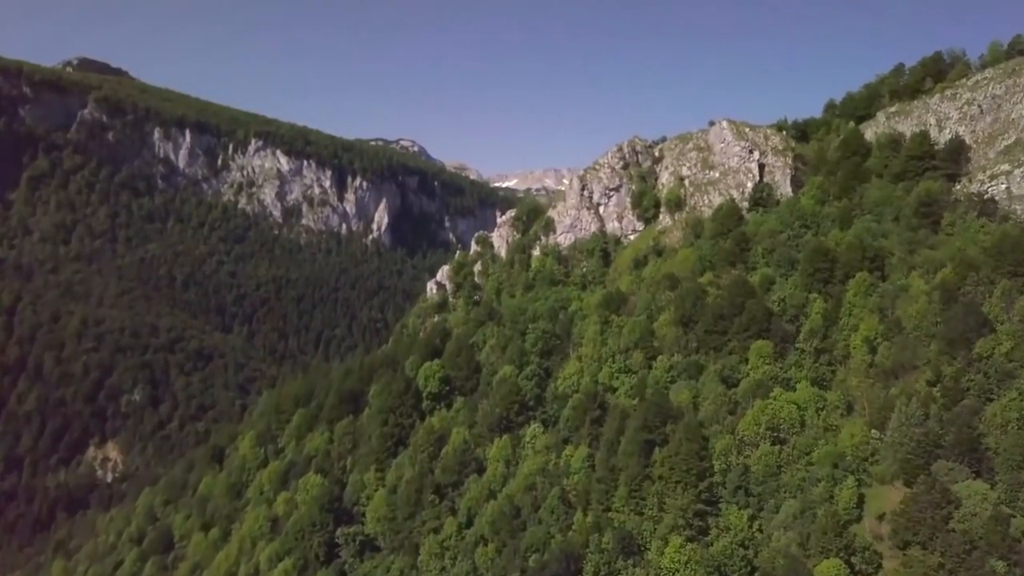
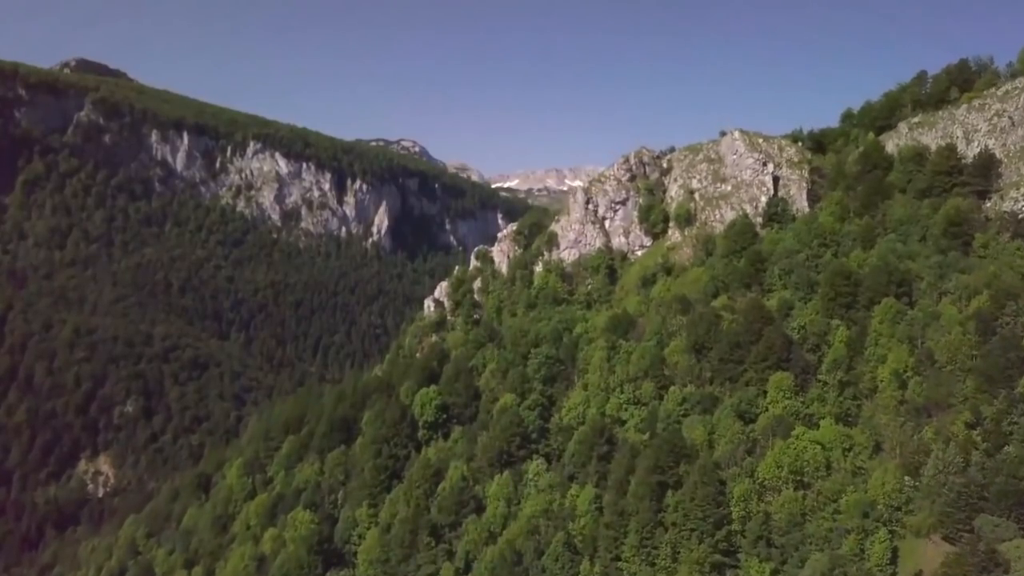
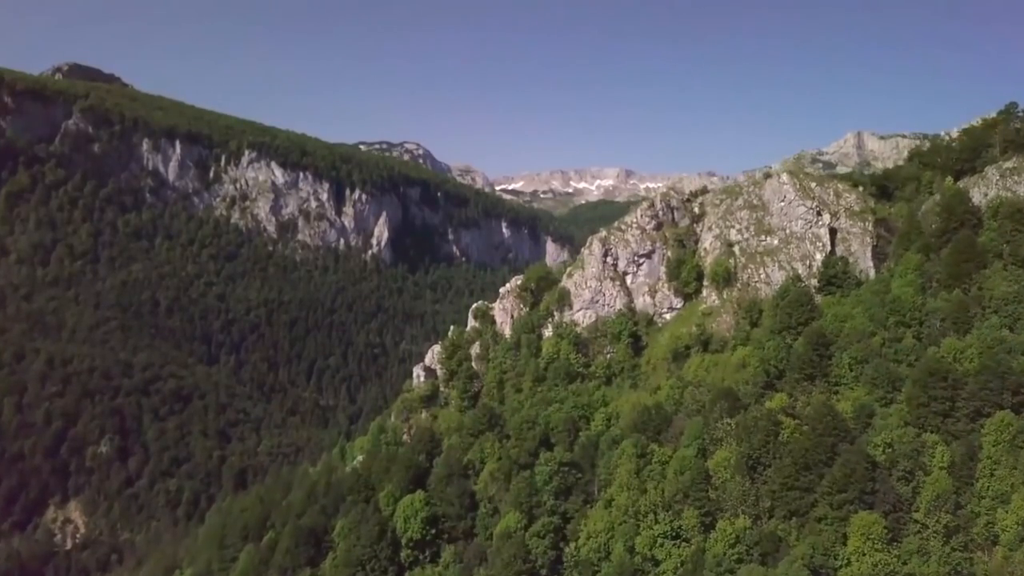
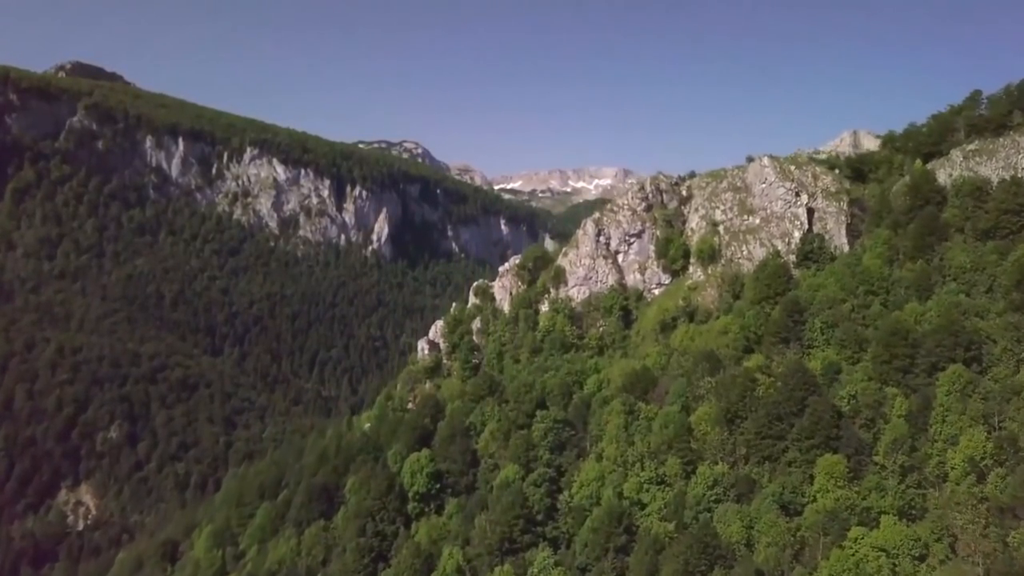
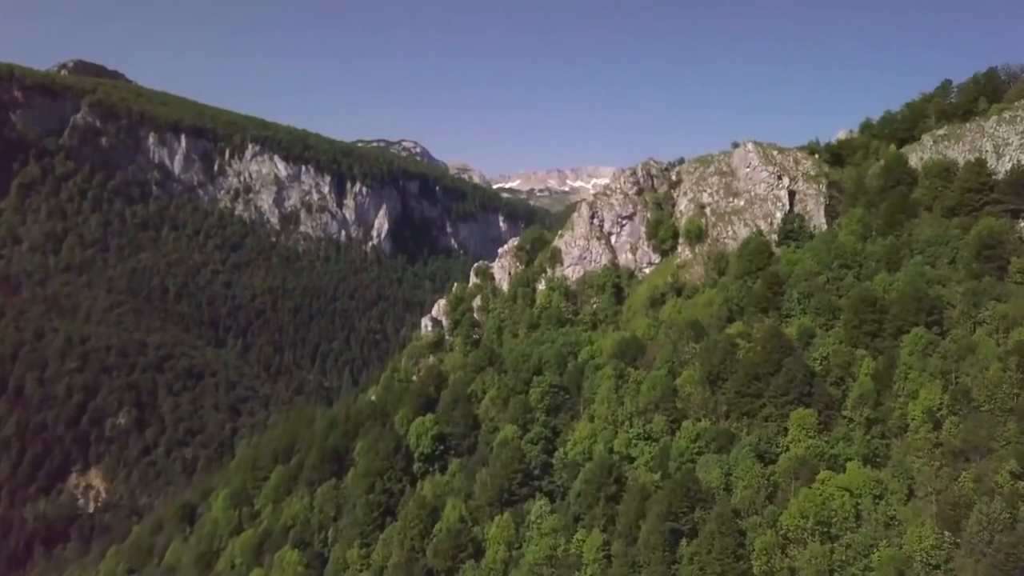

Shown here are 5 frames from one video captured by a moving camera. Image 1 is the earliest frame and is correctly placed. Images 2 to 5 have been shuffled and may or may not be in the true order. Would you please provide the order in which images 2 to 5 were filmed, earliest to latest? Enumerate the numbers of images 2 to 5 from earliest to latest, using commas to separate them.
2, 5, 4, 3
